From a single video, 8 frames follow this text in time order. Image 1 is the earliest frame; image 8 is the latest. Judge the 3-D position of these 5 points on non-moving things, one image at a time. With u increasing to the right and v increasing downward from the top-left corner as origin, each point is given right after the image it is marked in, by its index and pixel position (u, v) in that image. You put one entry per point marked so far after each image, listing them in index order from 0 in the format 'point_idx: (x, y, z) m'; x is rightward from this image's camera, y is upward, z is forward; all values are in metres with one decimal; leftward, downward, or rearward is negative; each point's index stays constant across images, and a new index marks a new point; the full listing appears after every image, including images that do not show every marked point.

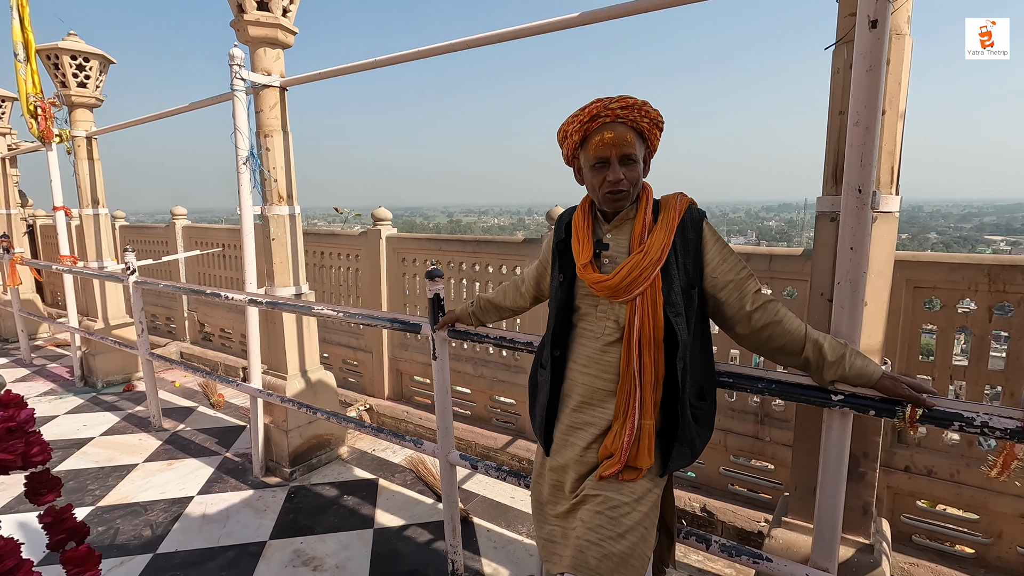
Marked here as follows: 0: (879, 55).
0: (+0.8, +0.5, +1.2) m
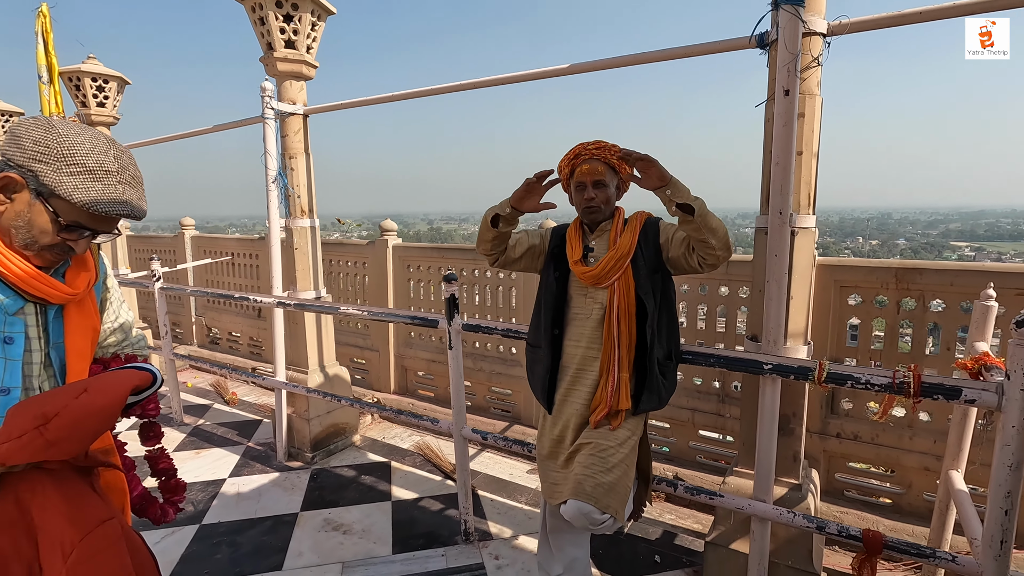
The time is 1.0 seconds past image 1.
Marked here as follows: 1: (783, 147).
0: (+0.9, +0.5, +1.7) m
1: (+0.8, +0.4, +1.7) m
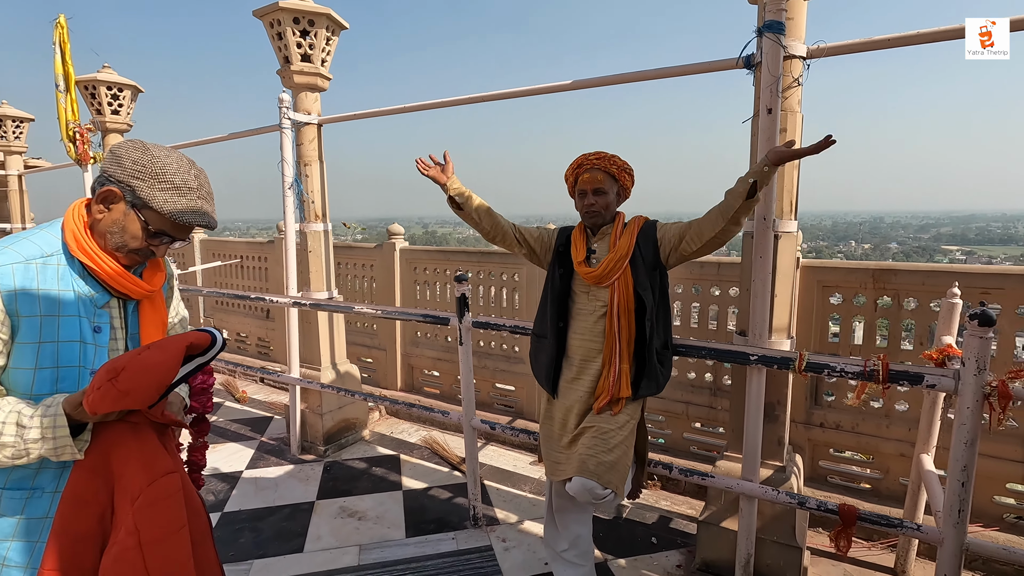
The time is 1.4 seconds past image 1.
0: (+0.9, +0.5, +1.9) m
1: (+0.9, +0.4, +1.9) m
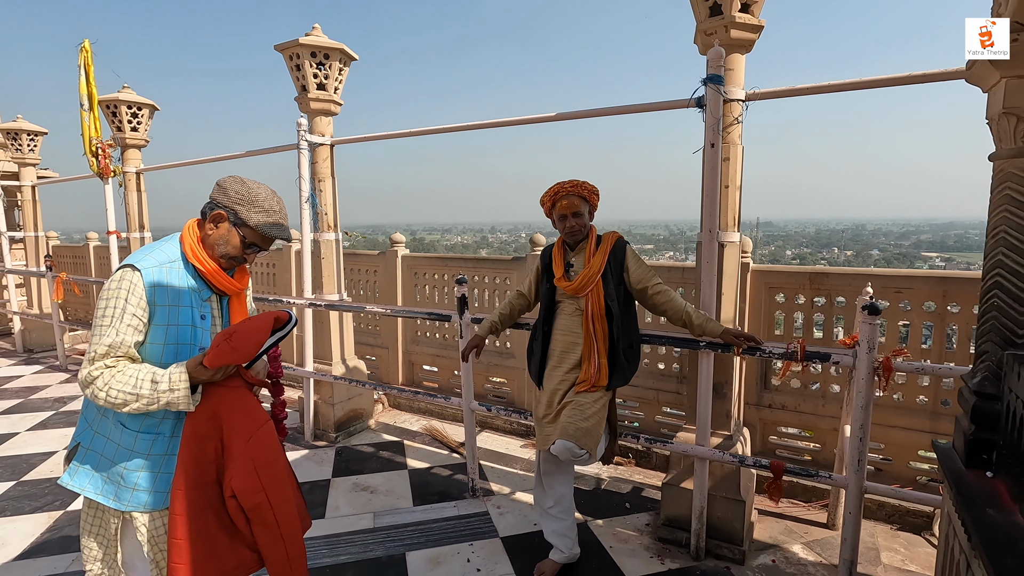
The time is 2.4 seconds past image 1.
0: (+0.9, +0.5, +2.3) m
1: (+0.8, +0.4, +2.3) m
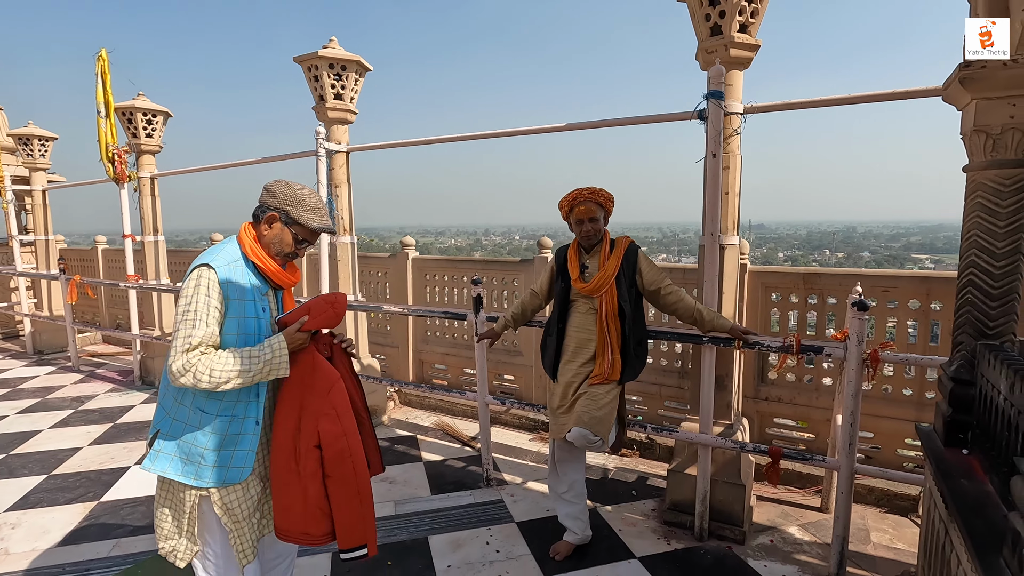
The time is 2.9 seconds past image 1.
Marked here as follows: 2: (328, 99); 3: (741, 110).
0: (+0.9, +0.5, +2.5) m
1: (+0.9, +0.4, +2.5) m
2: (-1.3, +1.3, +3.9) m
3: (+1.1, +0.9, +2.7) m
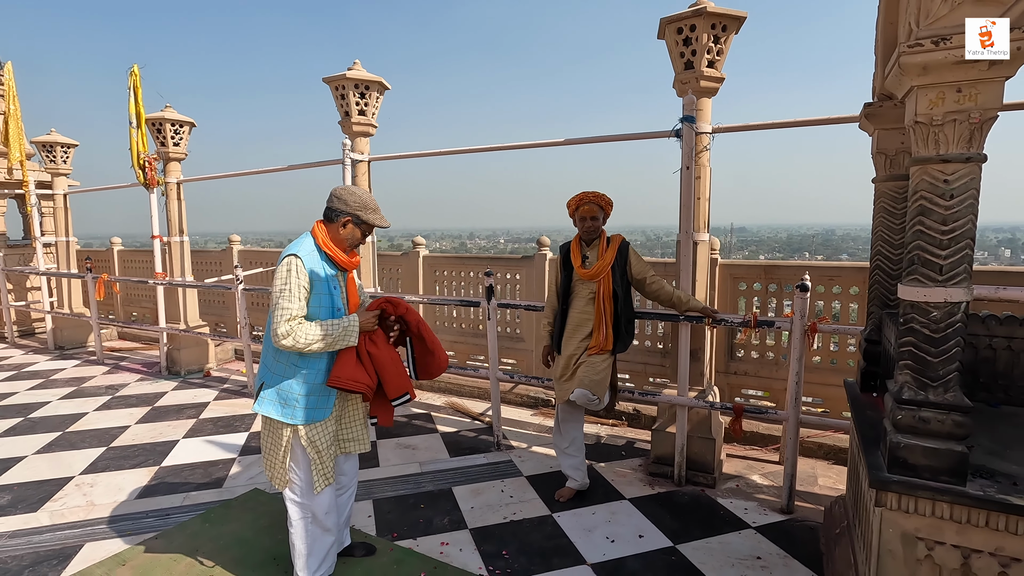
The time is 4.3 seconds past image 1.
0: (+1.0, +0.6, +3.1) m
1: (+1.0, +0.5, +3.1) m
2: (-1.3, +1.4, +4.4) m
3: (+1.2, +0.9, +3.2) m
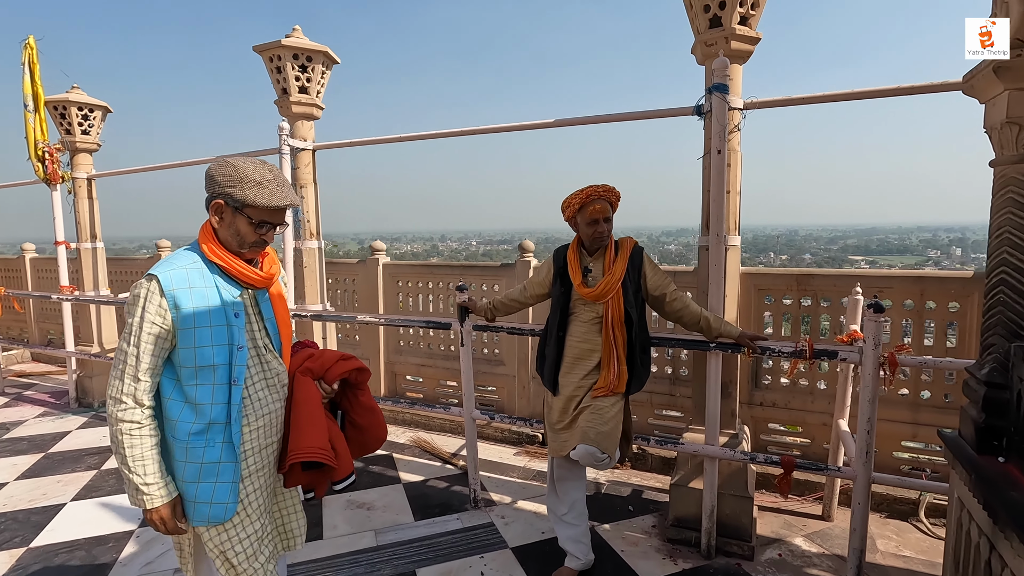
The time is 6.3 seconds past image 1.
0: (+0.9, +0.5, +2.4) m
1: (+0.9, +0.4, +2.4) m
2: (-1.4, +1.3, +3.6) m
3: (+1.1, +0.8, +2.5) m
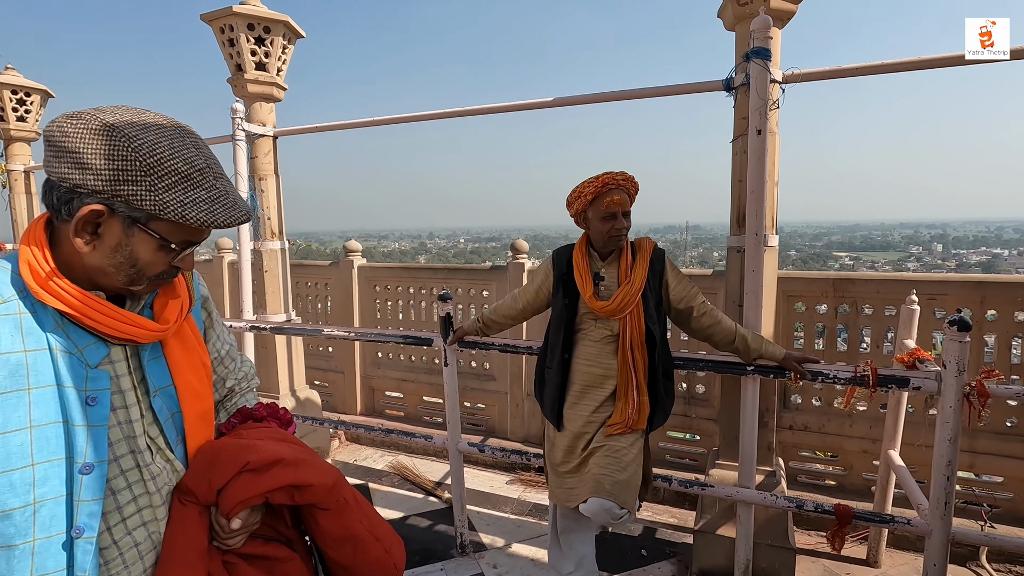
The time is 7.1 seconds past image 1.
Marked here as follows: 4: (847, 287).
0: (+0.9, +0.5, +2.0) m
1: (+0.9, +0.4, +2.0) m
2: (-1.5, +1.2, +3.1) m
3: (+1.0, +0.8, +2.1) m
4: (+1.6, 0.0, +2.7) m
